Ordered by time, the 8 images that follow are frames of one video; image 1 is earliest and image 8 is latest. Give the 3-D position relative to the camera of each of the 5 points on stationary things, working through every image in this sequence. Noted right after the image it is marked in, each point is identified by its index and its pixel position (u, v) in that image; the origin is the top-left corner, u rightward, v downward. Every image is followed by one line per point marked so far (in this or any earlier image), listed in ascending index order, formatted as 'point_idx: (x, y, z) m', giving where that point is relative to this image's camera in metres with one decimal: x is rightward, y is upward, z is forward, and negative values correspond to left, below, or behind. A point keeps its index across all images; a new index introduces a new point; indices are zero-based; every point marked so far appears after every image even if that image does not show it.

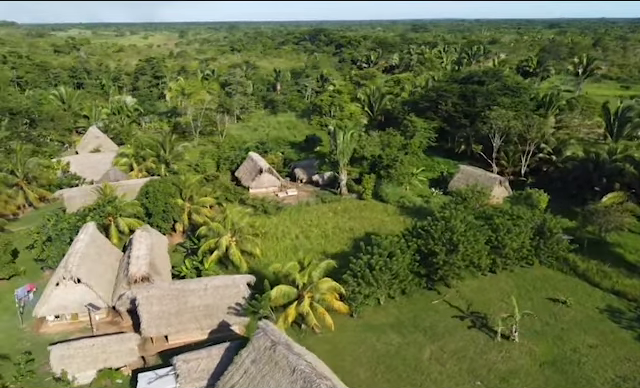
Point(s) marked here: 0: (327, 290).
0: (+0.3, -3.5, +19.5) m
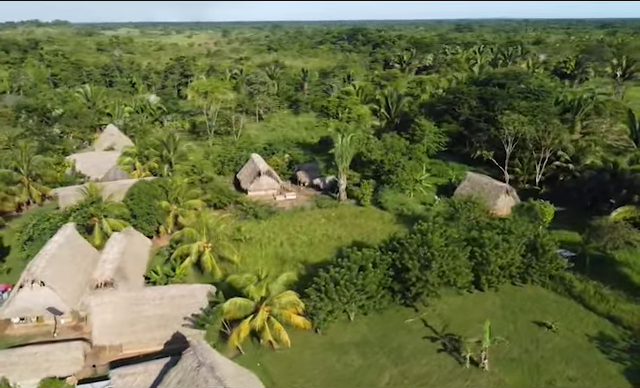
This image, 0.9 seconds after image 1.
0: (-1.2, -3.8, +18.4) m
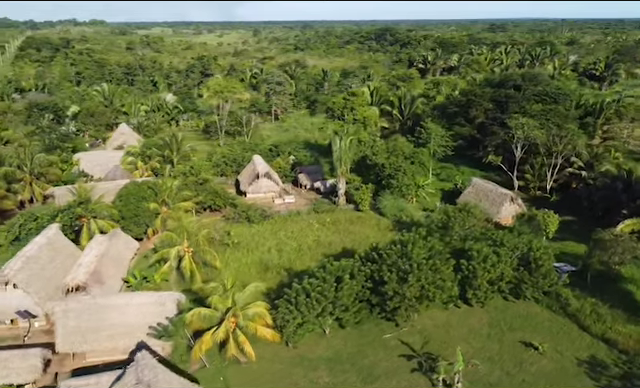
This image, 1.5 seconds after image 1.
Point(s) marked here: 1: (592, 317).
0: (-2.2, -4.0, +17.6) m
1: (+10.0, -4.5, +19.9) m
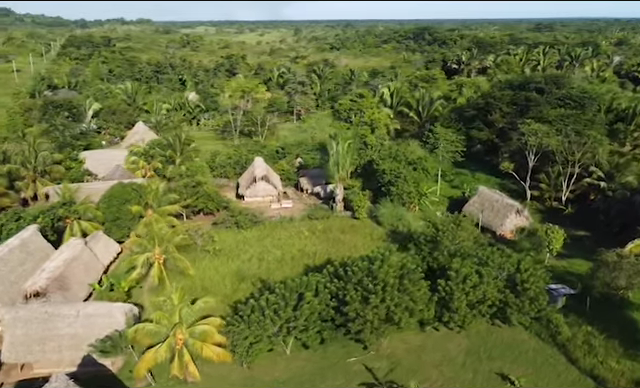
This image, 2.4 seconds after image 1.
0: (-3.6, -4.3, +16.5) m
1: (+8.7, -5.1, +17.9) m
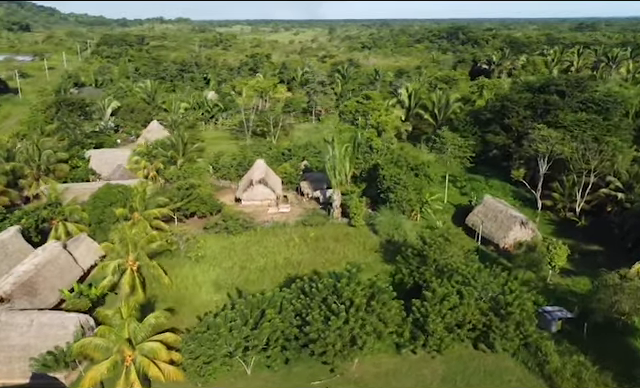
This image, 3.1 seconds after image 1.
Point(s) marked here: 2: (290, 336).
0: (-4.9, -4.5, +15.5) m
1: (+7.5, -5.6, +16.1) m
2: (-0.9, -4.4, +16.8) m
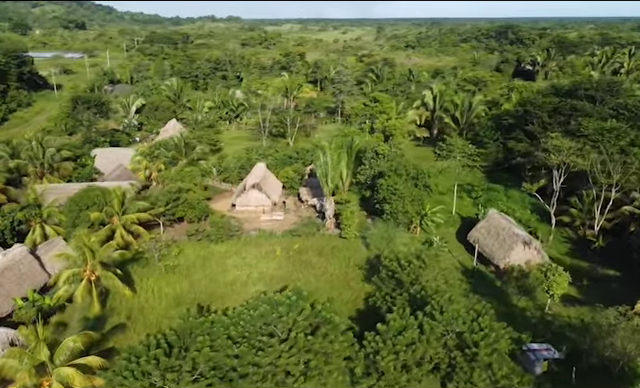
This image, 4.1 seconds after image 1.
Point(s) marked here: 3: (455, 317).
0: (-6.7, -4.8, +14.2) m
1: (+5.6, -6.3, +13.8) m
2: (-2.6, -4.8, +15.2) m
3: (+4.0, -3.6, +15.7) m
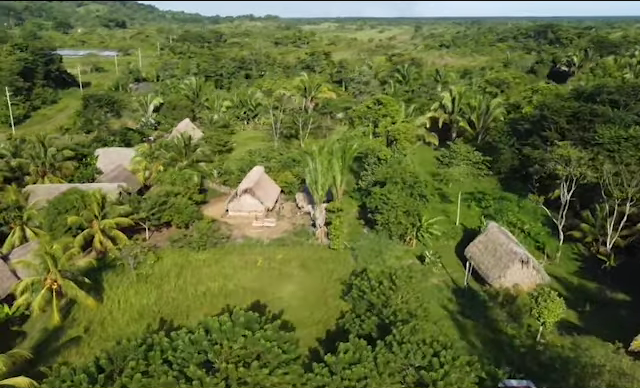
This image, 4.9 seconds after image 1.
0: (-8.2, -5.0, +13.3) m
1: (+4.0, -6.8, +12.0) m
2: (-4.1, -5.1, +14.0) m
3: (+2.5, -4.0, +14.1) m
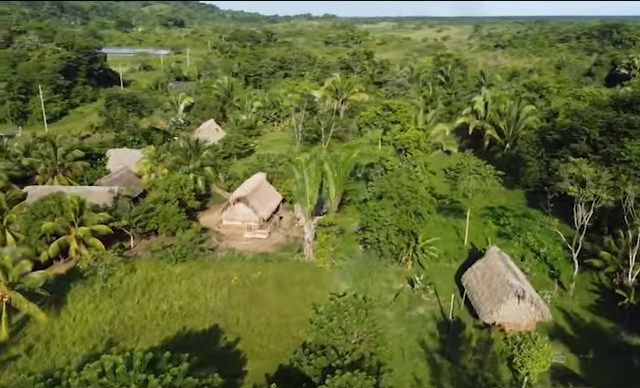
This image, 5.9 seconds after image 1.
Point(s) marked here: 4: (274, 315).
0: (-10.2, -5.4, +12.2) m
1: (+1.8, -7.5, +9.8) m
2: (-6.0, -5.6, +12.5) m
3: (+0.6, -4.7, +12.0) m
4: (-1.6, -4.4, +19.8) m
